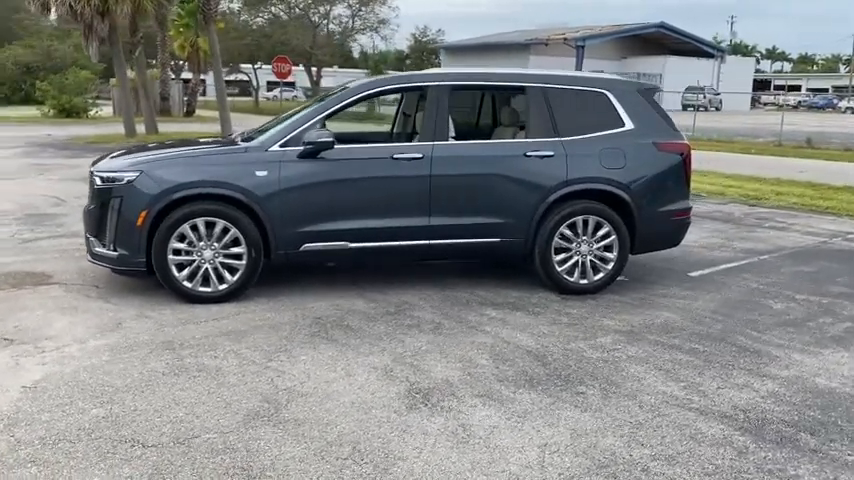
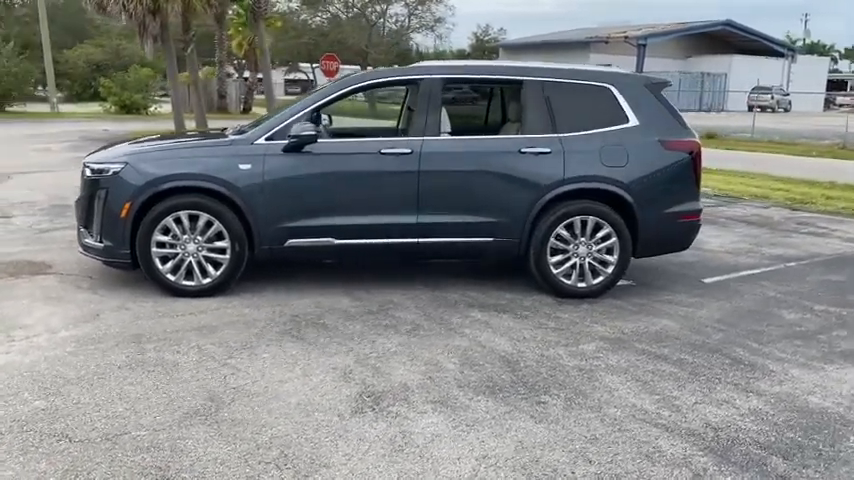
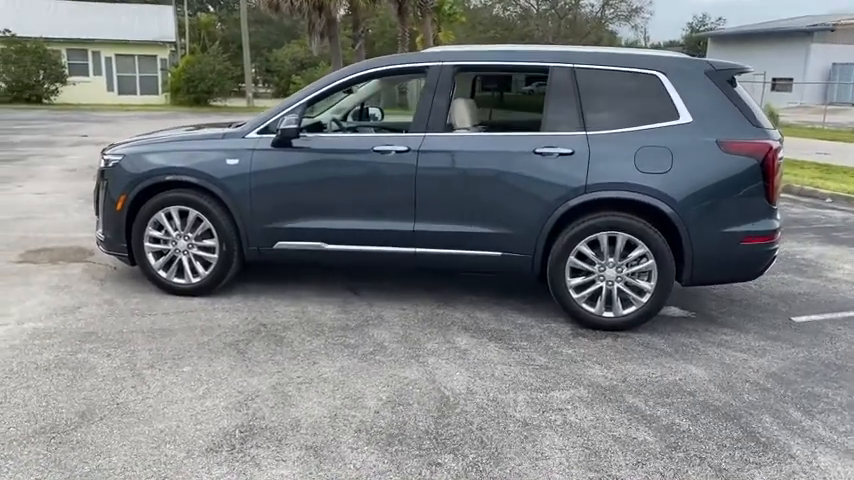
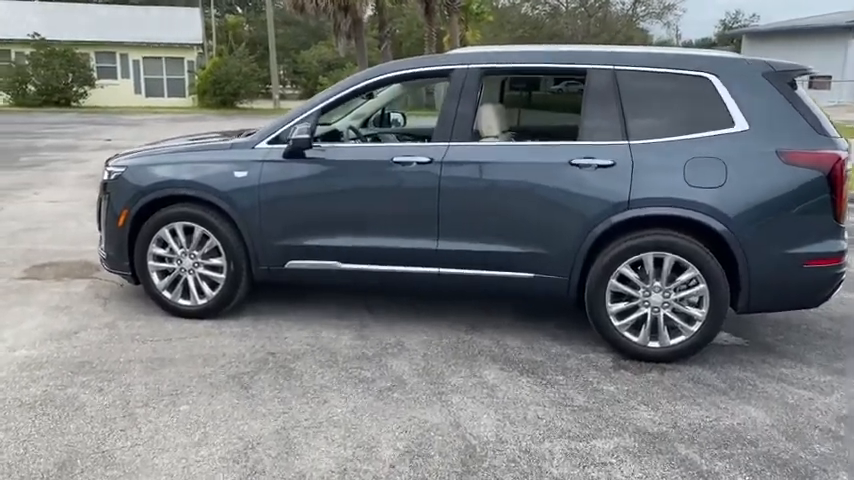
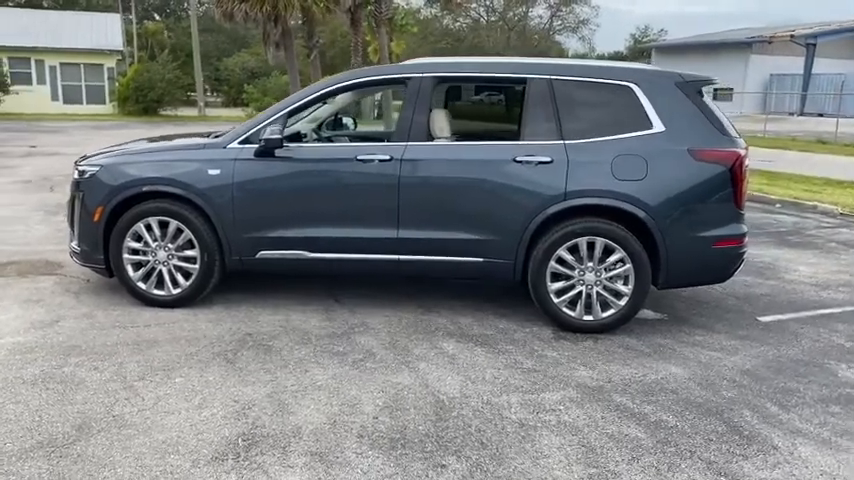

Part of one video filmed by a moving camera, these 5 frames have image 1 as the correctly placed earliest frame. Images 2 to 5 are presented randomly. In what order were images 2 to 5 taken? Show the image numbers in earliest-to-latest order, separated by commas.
2, 5, 3, 4
